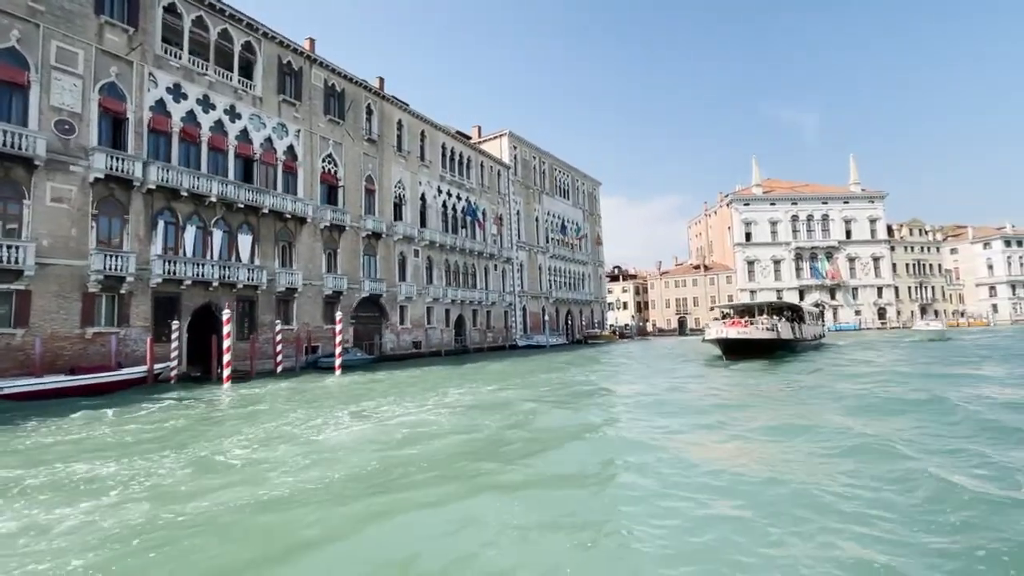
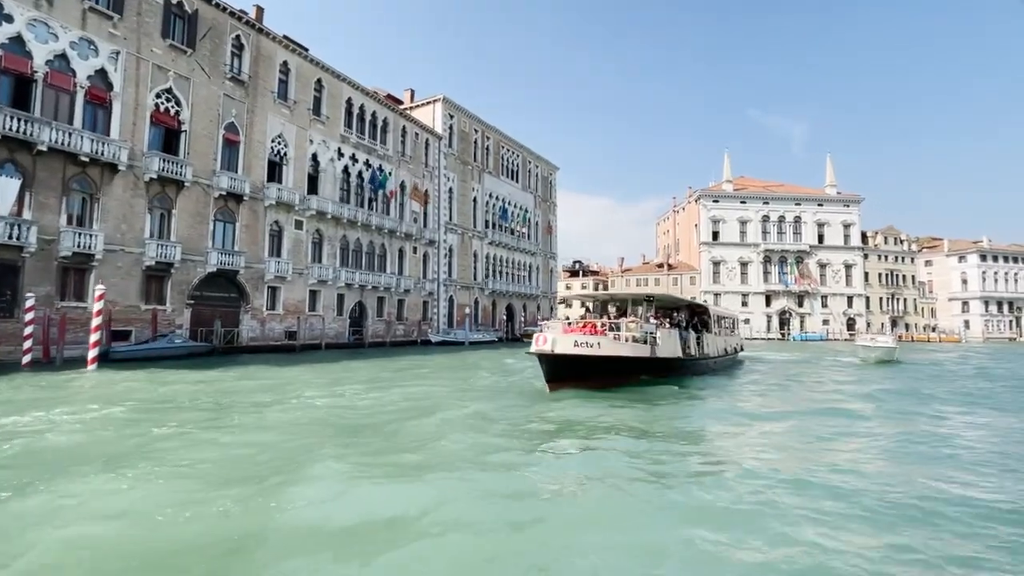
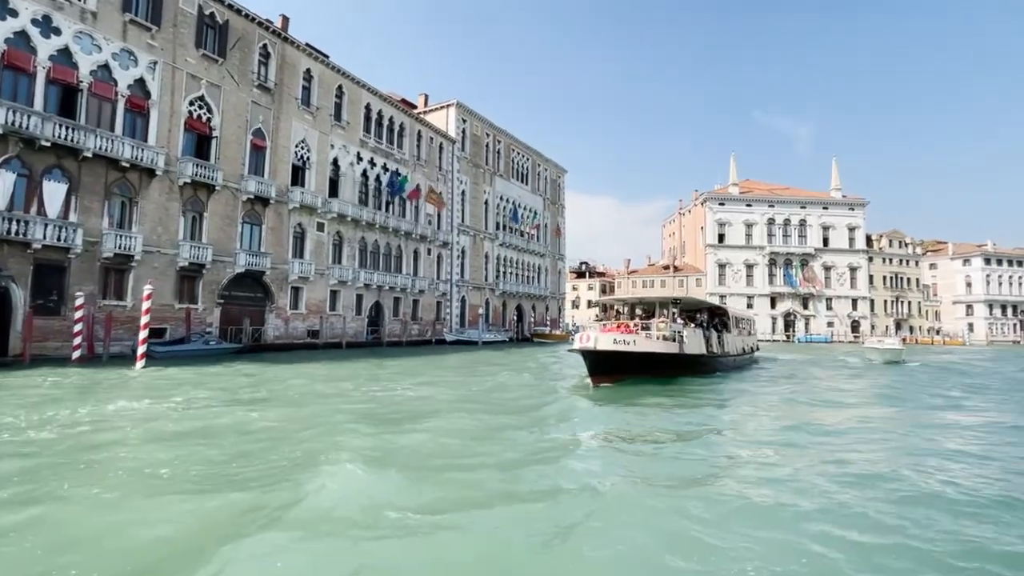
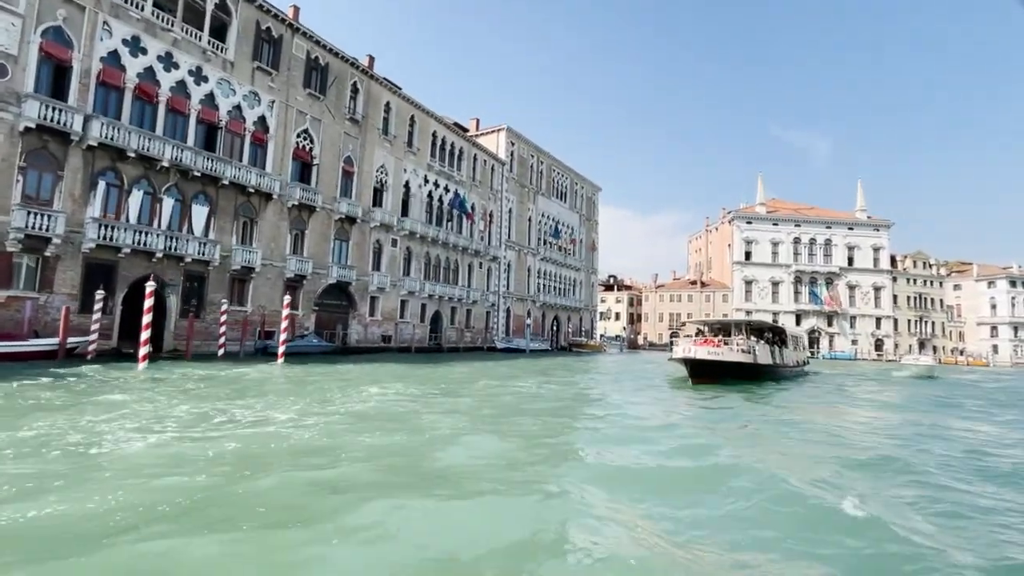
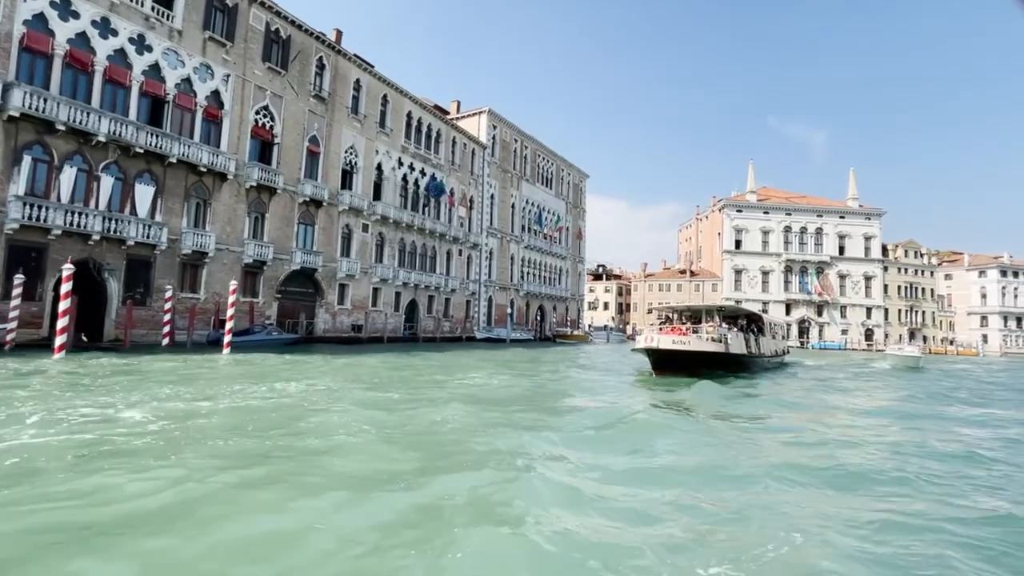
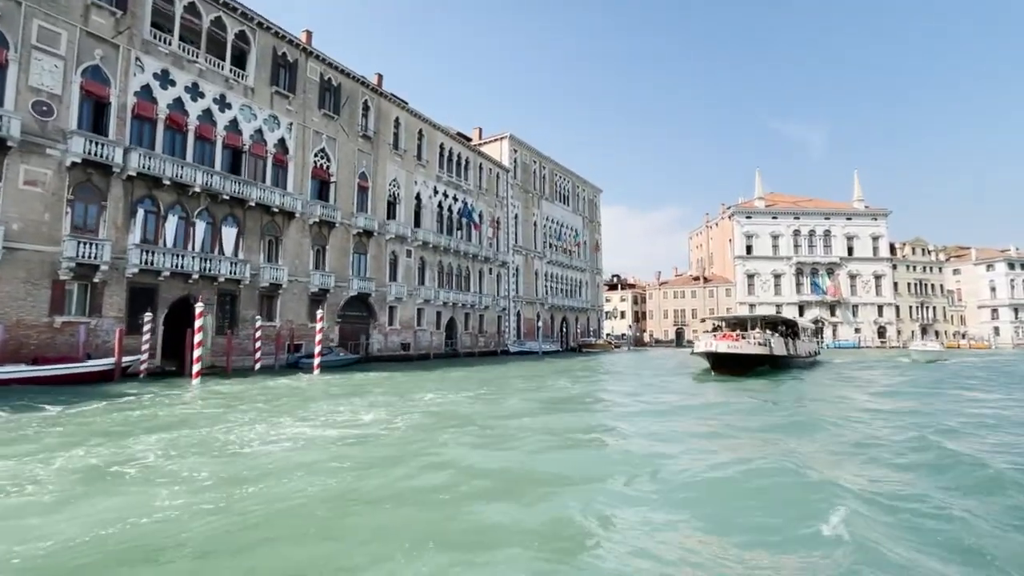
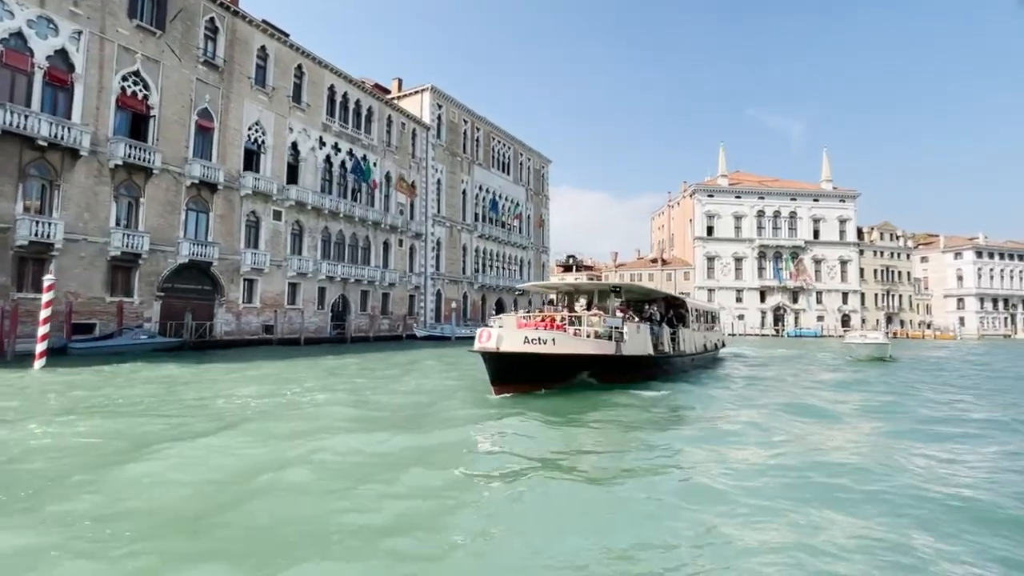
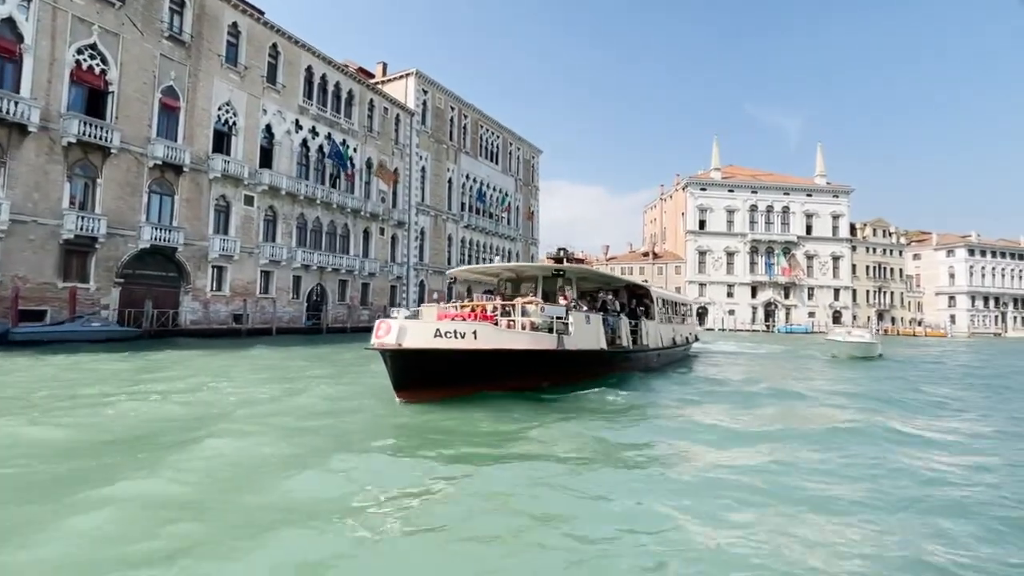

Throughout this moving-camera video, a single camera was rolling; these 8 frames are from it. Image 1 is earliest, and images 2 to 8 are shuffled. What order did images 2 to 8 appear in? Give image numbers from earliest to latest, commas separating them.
6, 4, 5, 3, 2, 7, 8
